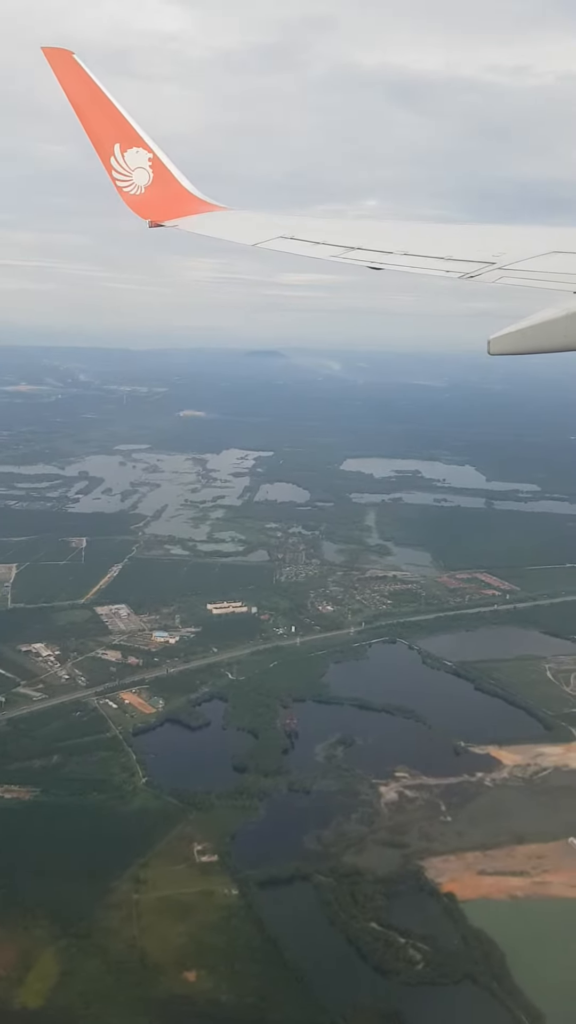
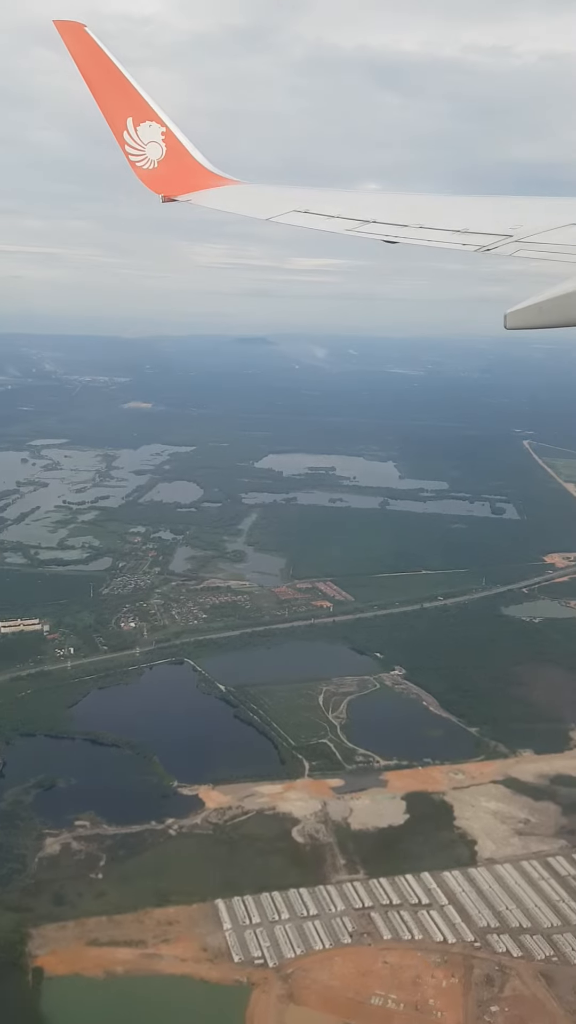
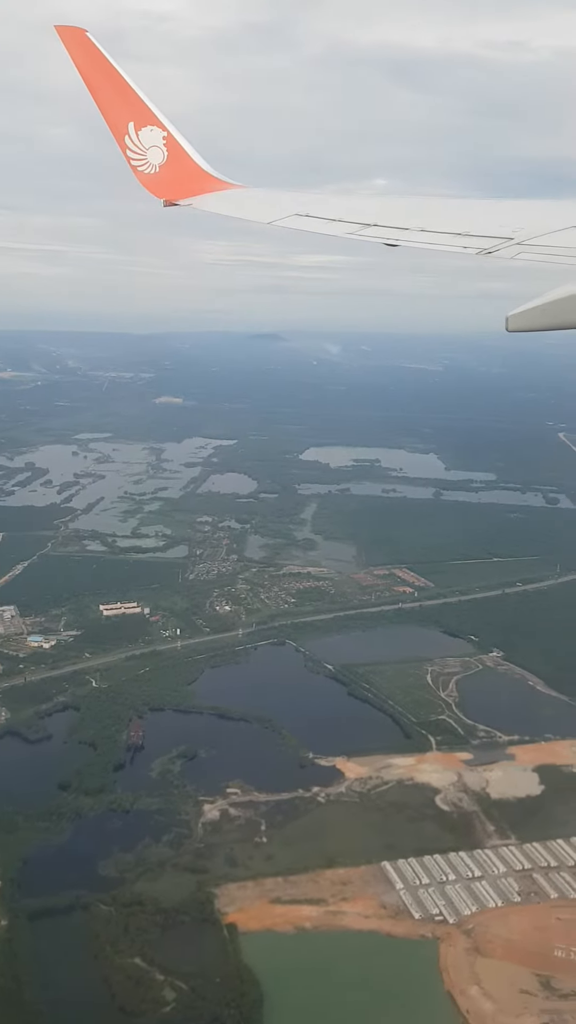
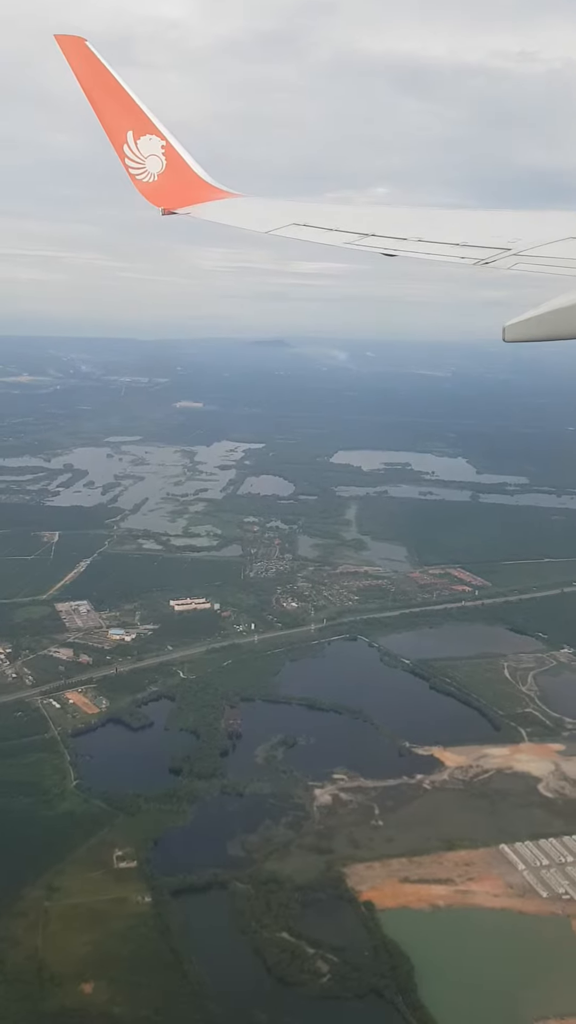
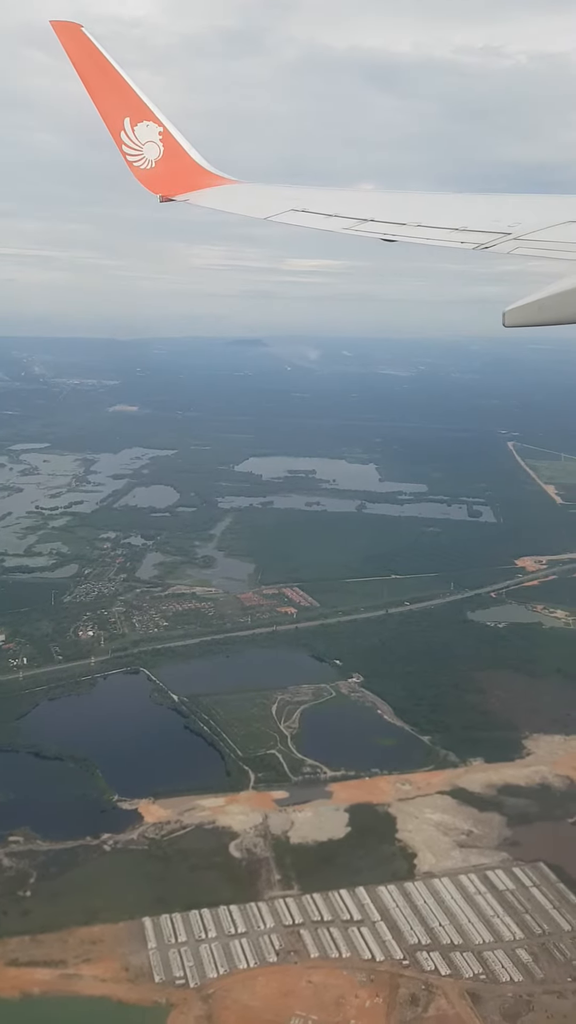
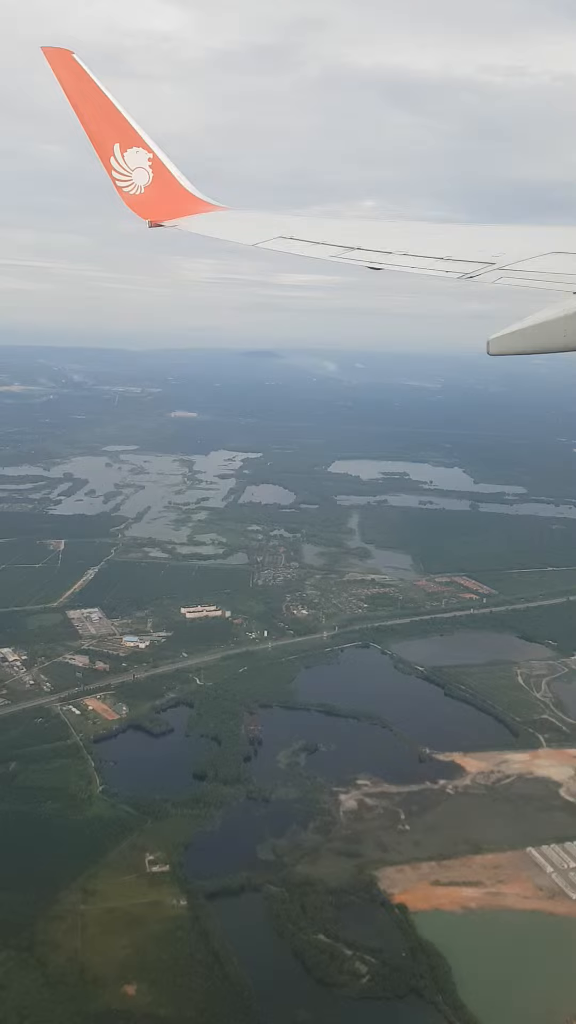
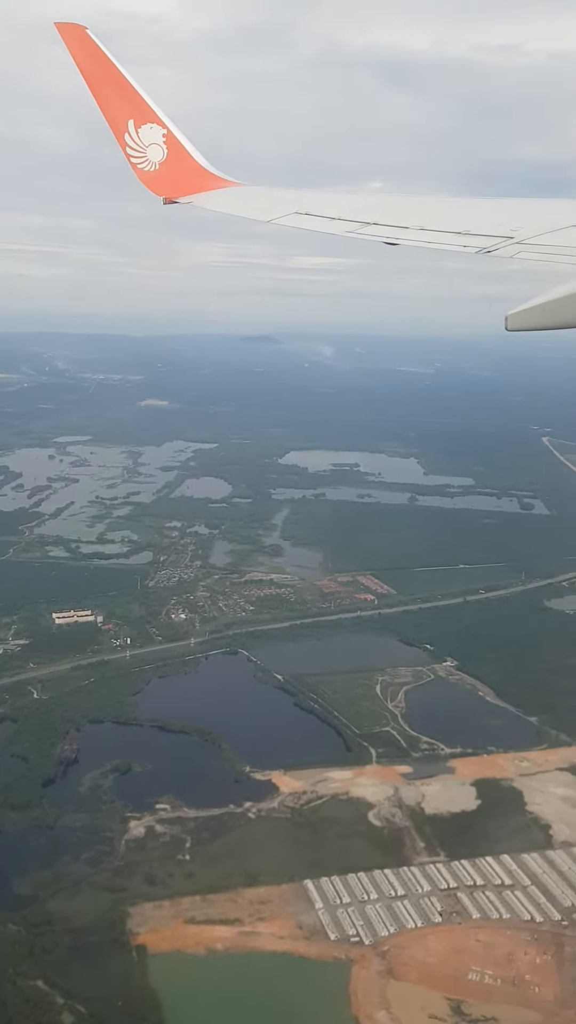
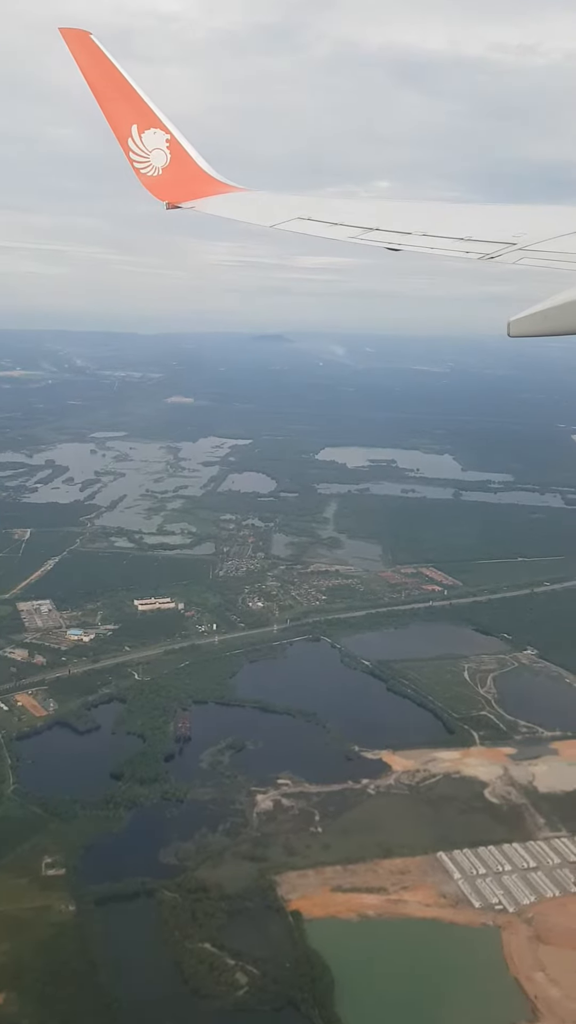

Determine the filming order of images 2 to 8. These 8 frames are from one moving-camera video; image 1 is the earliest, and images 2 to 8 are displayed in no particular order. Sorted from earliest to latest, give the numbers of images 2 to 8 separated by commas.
6, 4, 8, 3, 7, 2, 5
